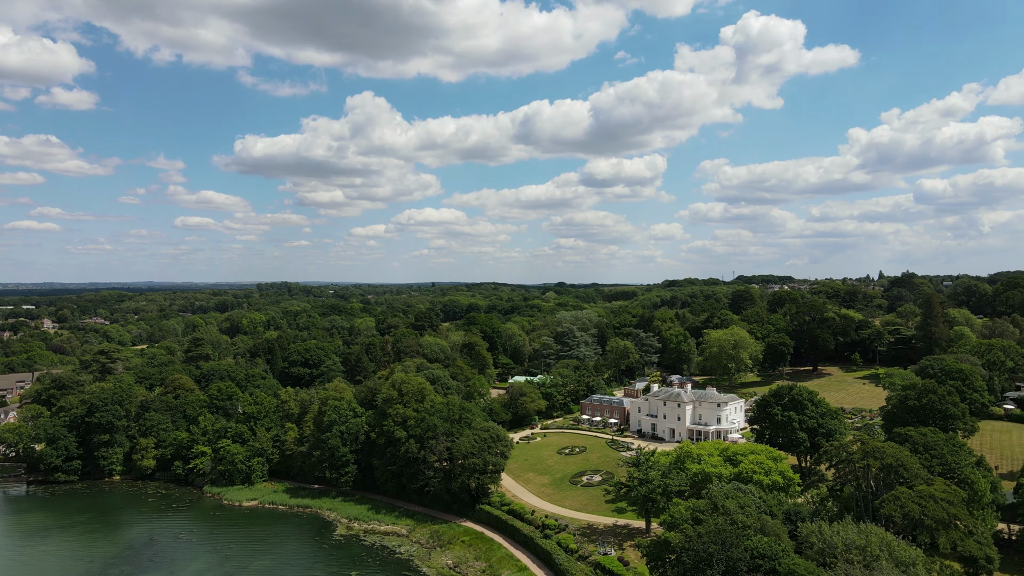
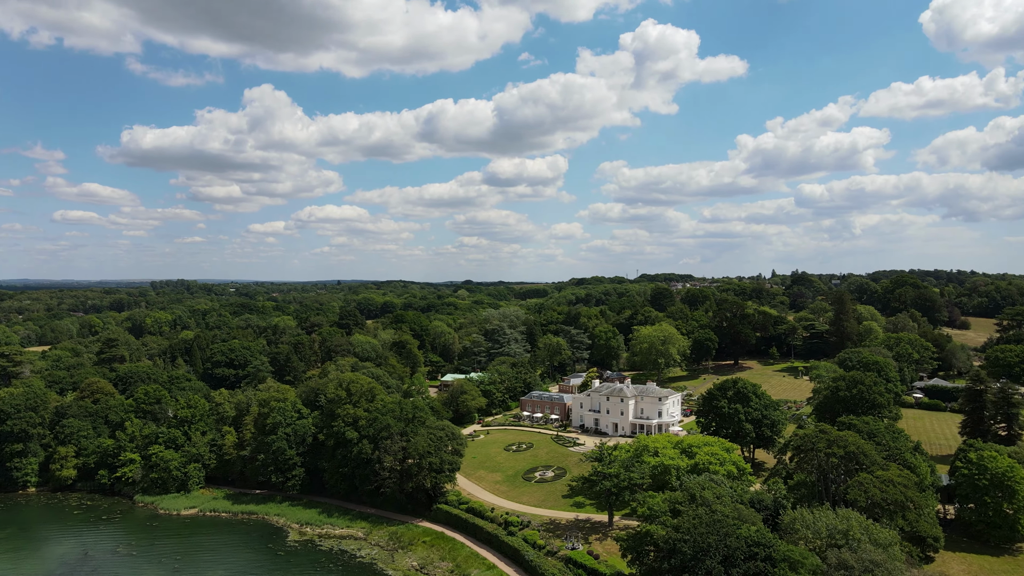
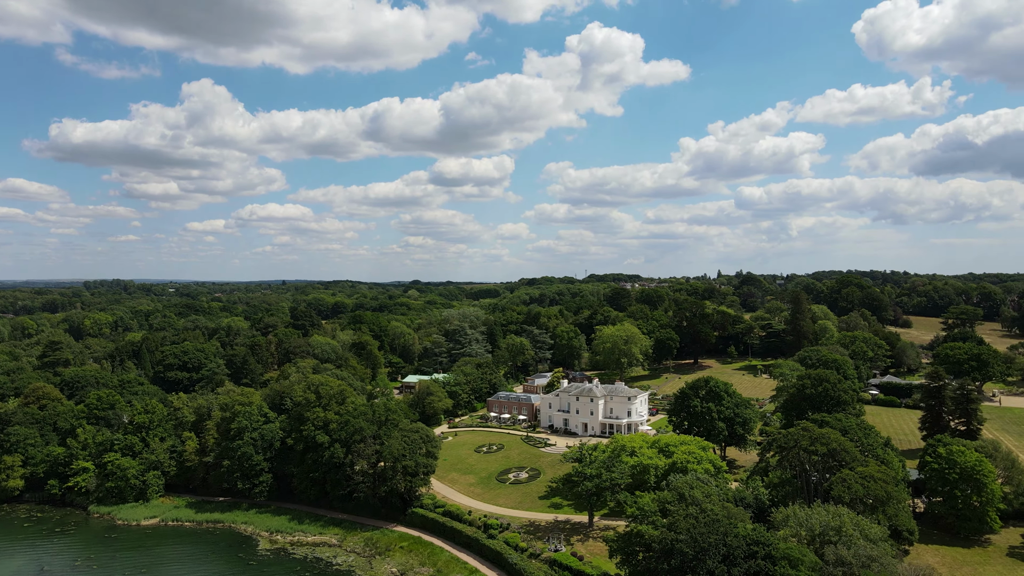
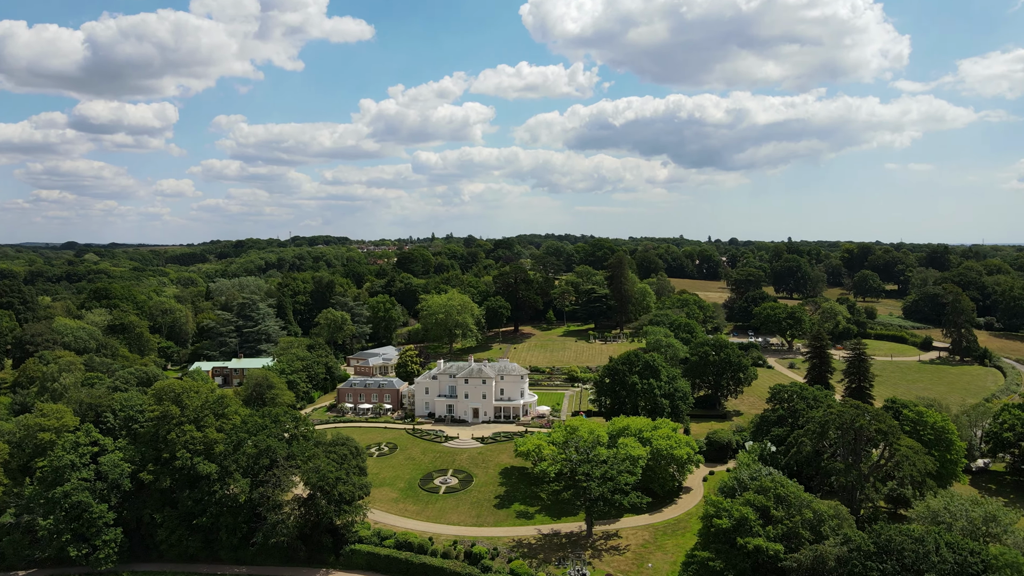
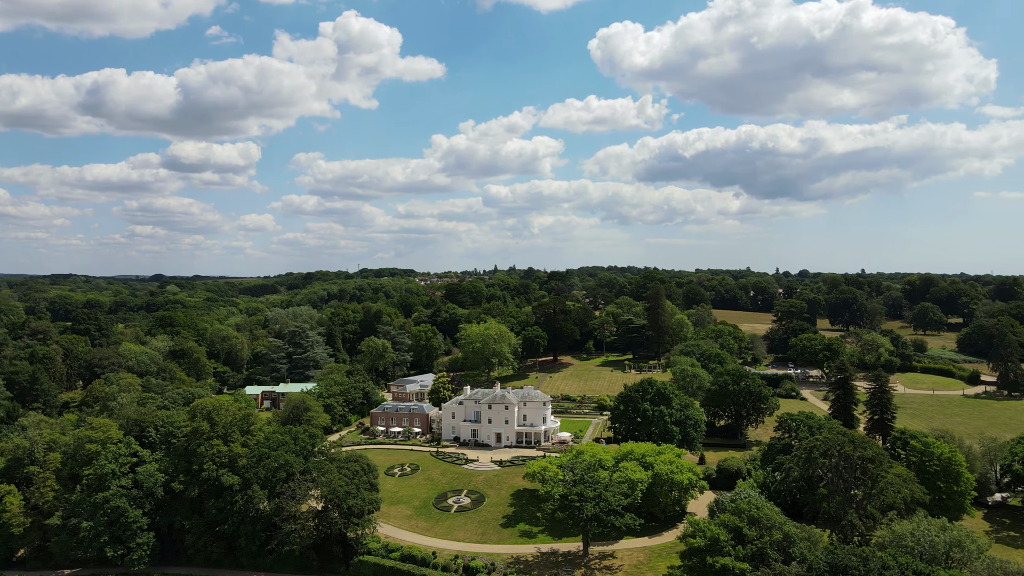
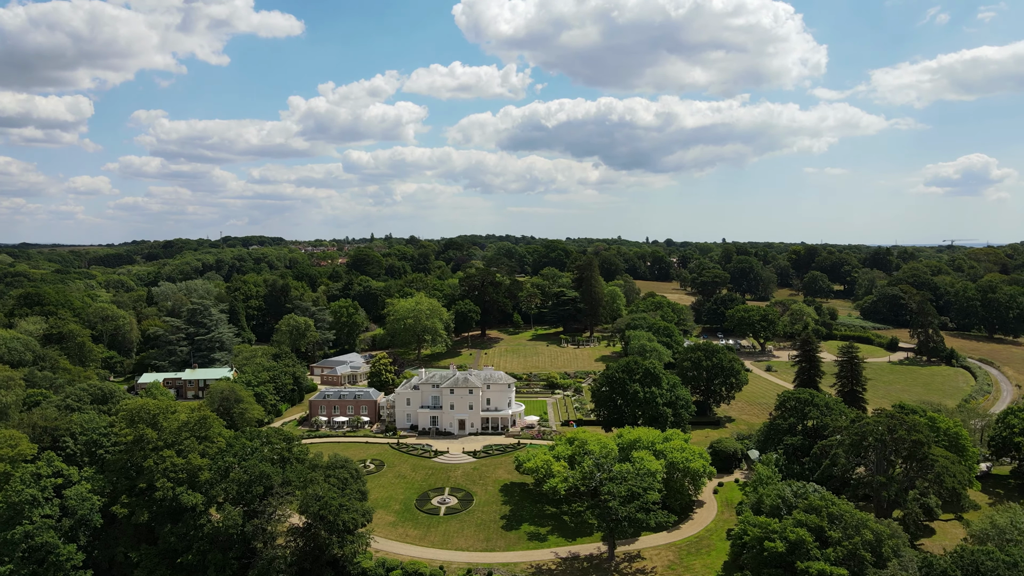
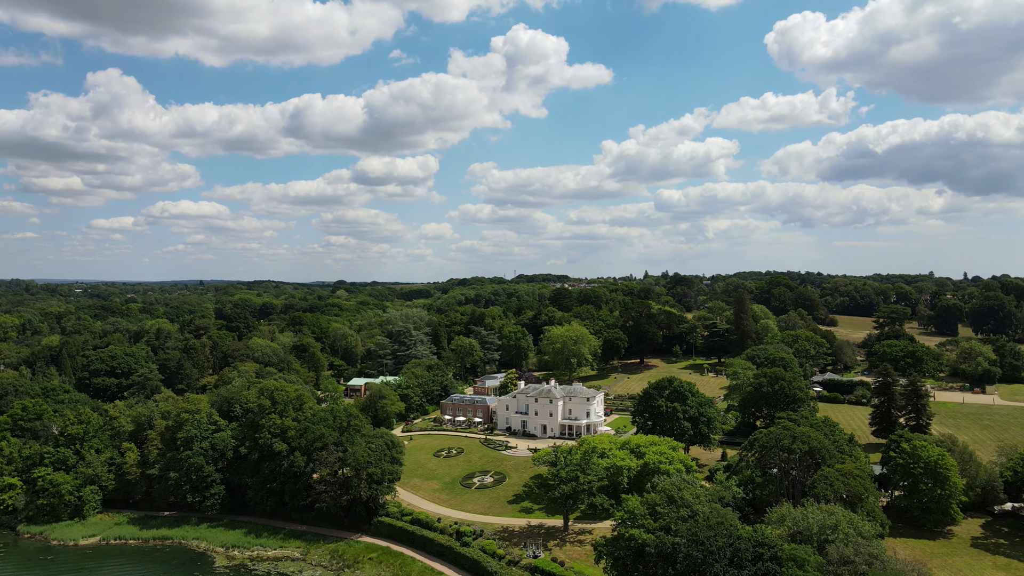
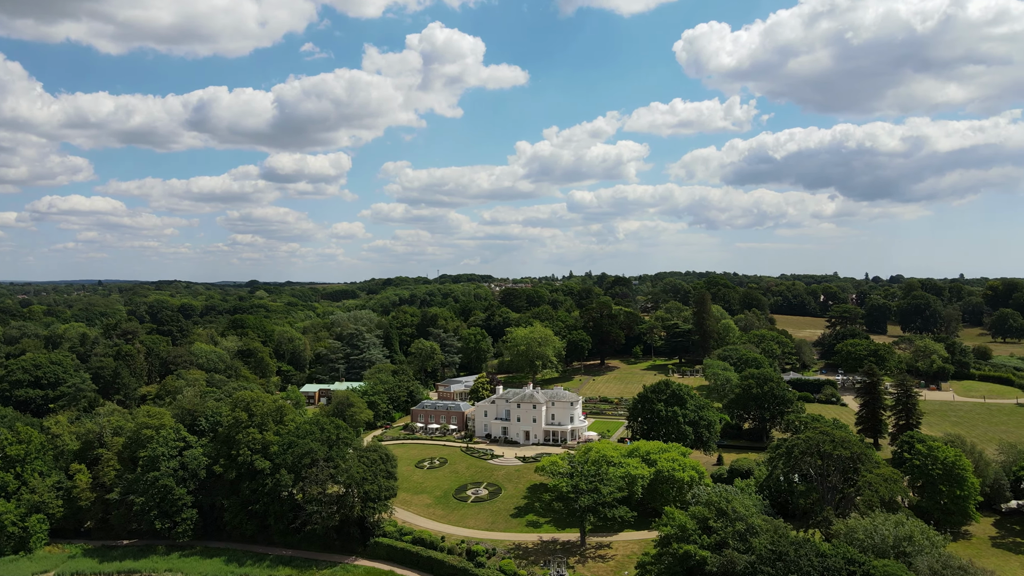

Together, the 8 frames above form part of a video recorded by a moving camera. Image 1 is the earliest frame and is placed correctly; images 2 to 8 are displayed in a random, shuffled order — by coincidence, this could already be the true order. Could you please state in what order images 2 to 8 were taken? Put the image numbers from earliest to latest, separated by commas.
2, 3, 7, 8, 5, 4, 6
